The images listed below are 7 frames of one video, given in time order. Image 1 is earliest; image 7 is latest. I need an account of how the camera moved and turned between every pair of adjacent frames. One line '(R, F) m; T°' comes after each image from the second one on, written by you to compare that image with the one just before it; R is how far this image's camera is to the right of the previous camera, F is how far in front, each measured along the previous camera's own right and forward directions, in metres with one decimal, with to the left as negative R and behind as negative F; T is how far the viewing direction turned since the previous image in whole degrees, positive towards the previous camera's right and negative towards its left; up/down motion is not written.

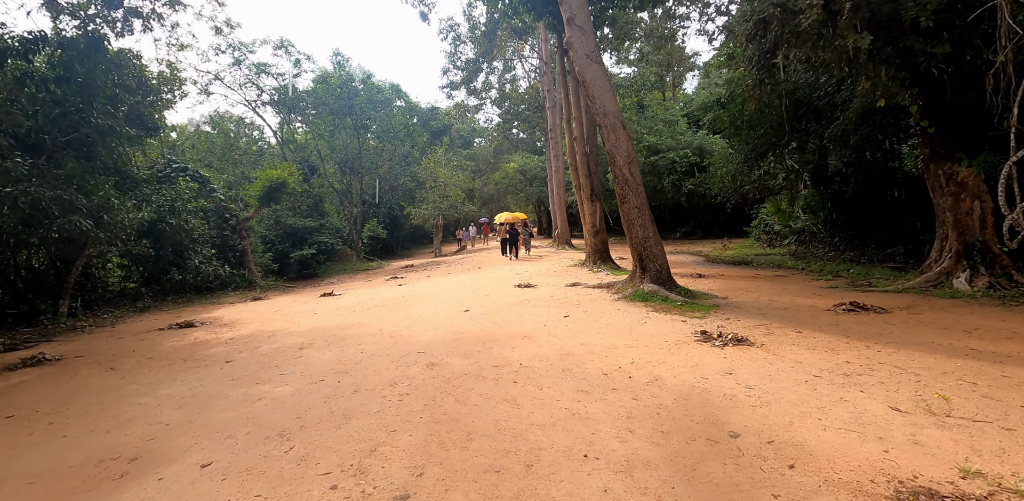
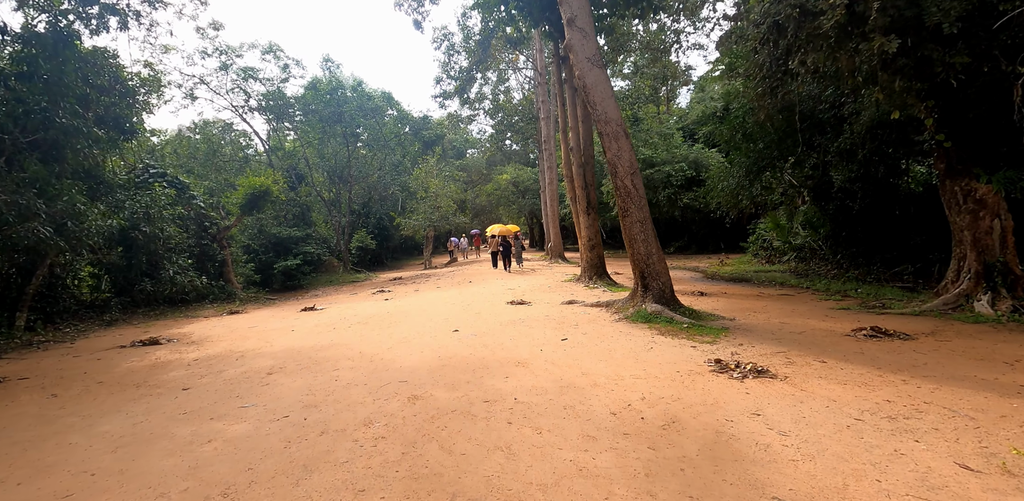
(0.0, +0.6) m; +1°
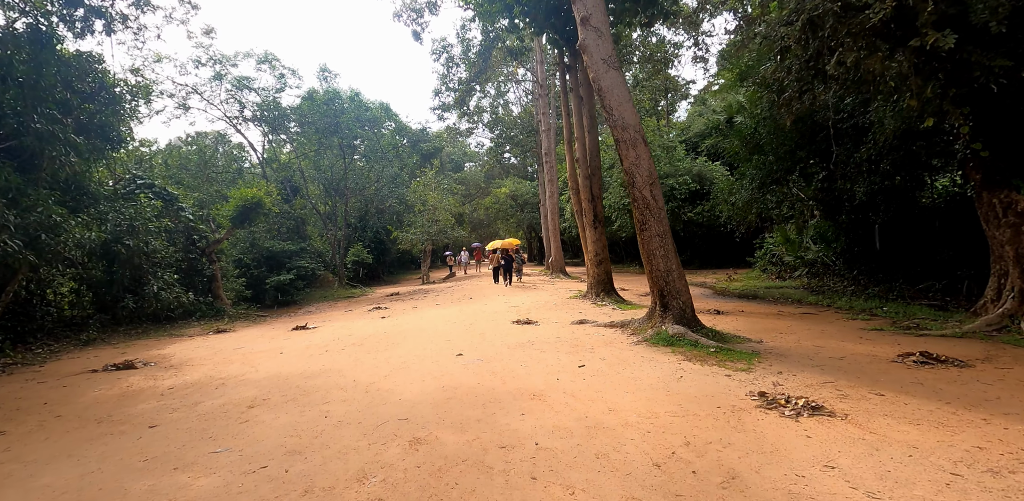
(-0.2, +0.6) m; 0°
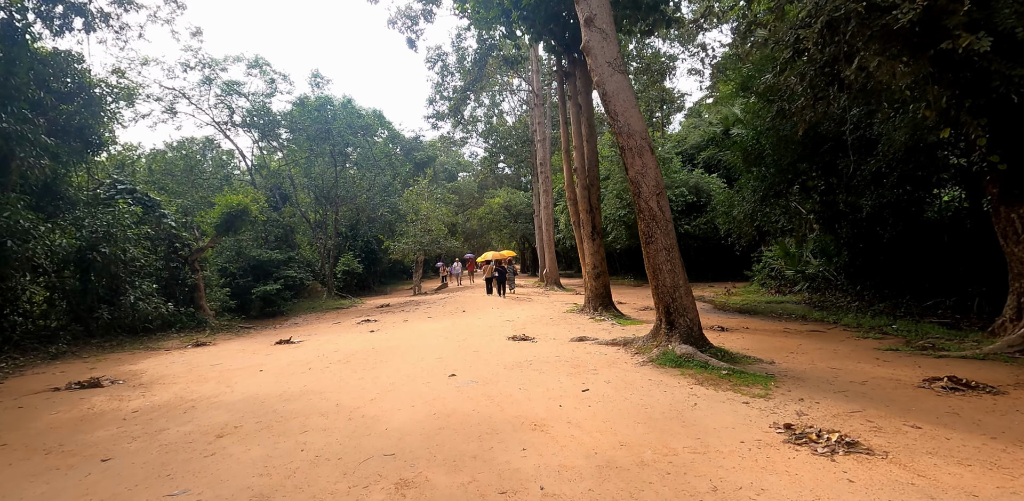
(-0.1, +0.4) m; +1°
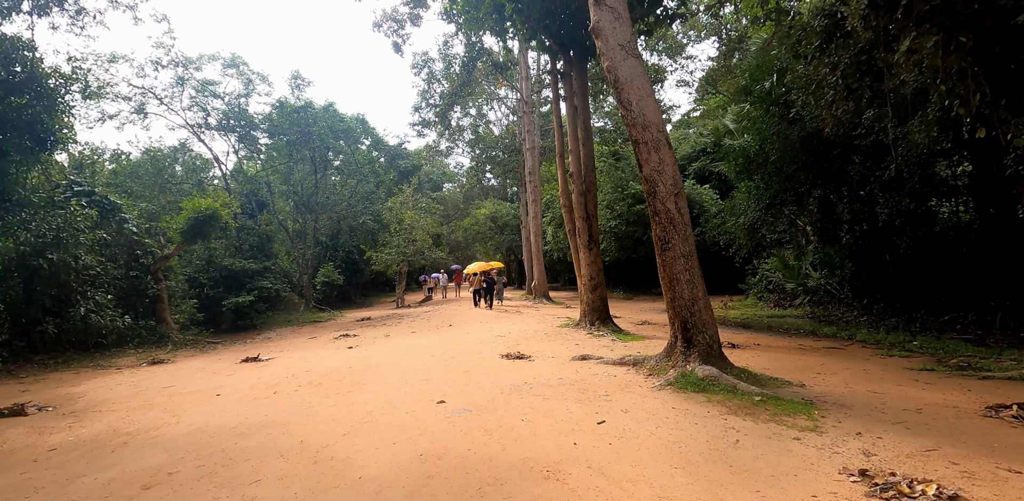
(-0.2, +0.8) m; +2°
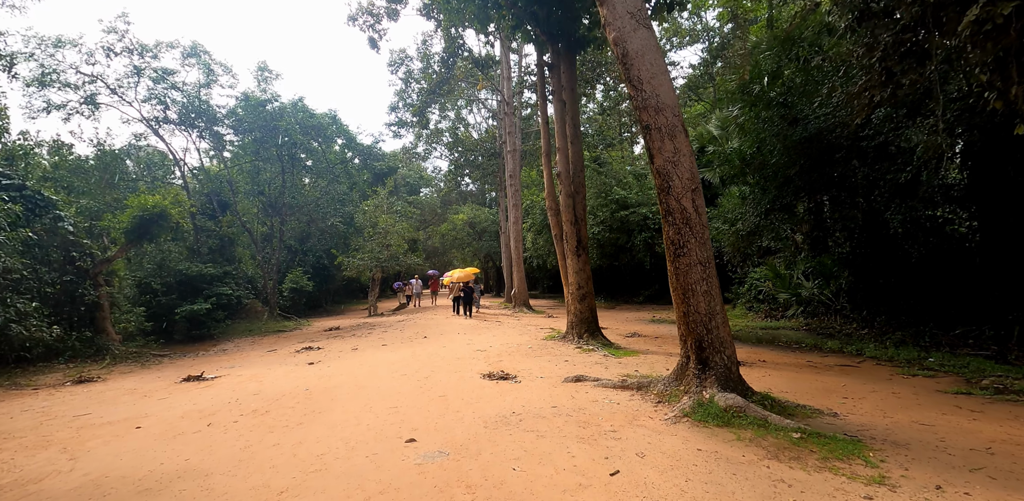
(-0.1, +0.9) m; +3°
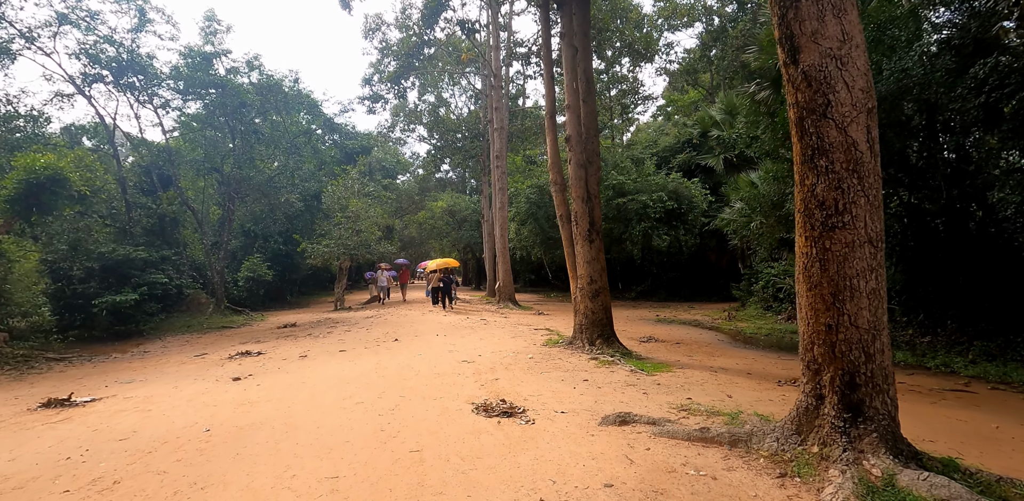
(-0.3, +2.1) m; +3°
